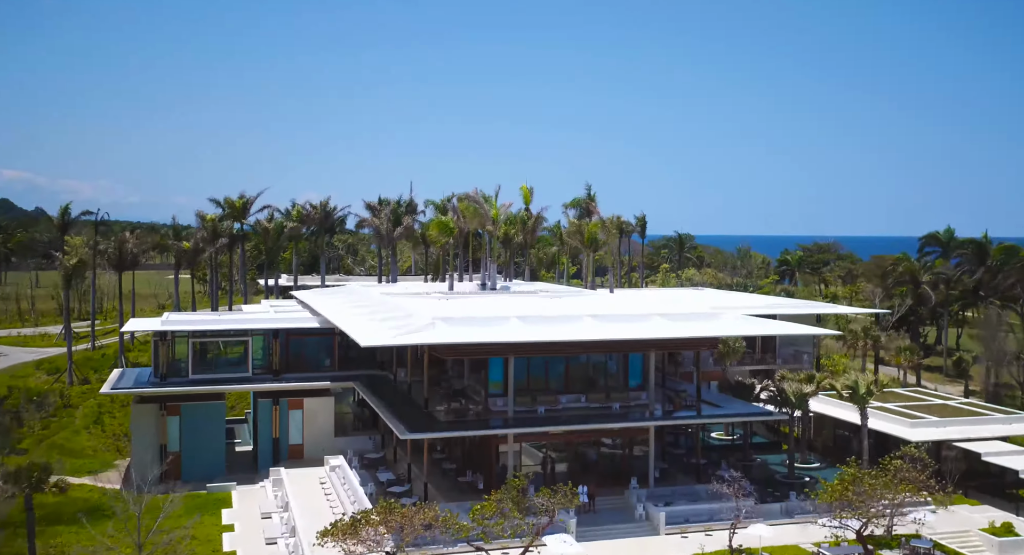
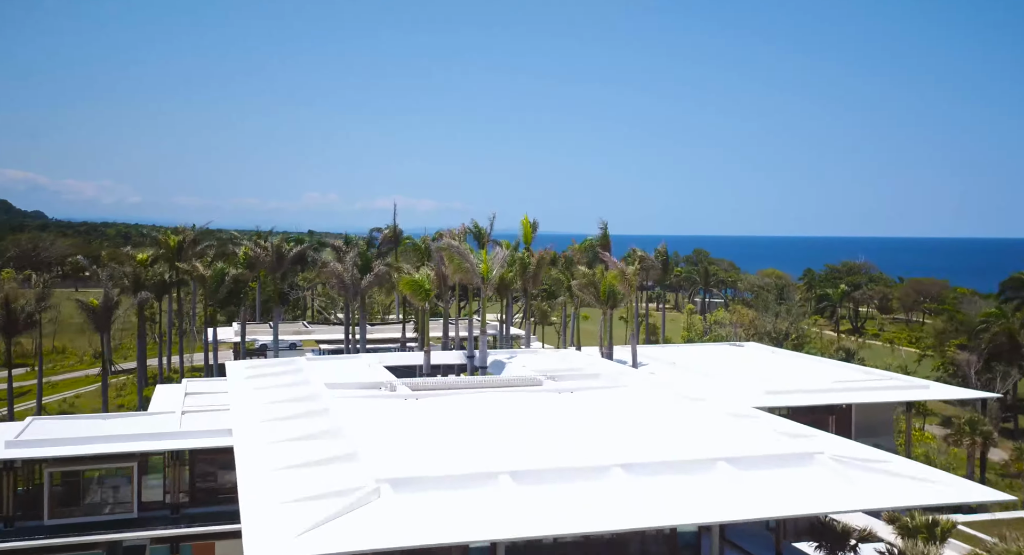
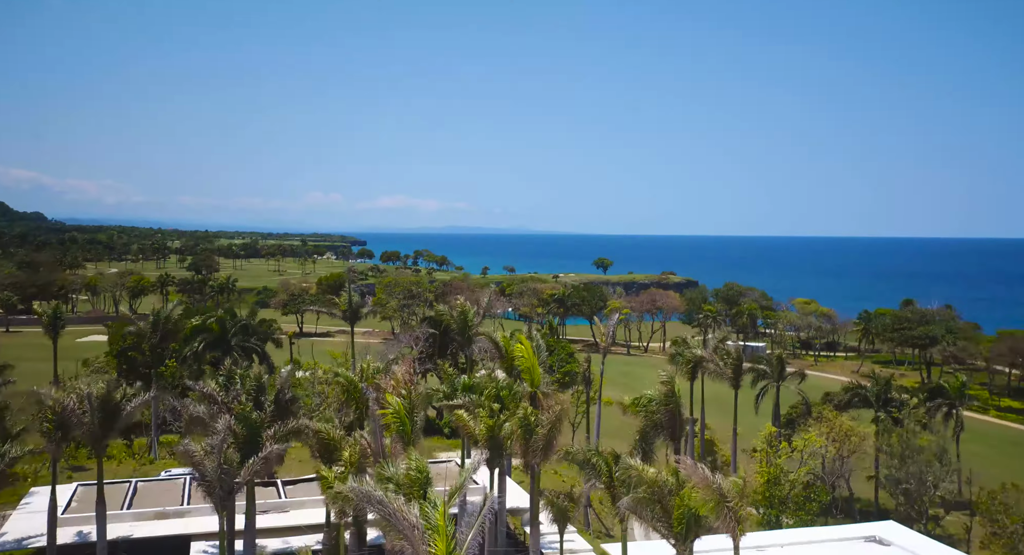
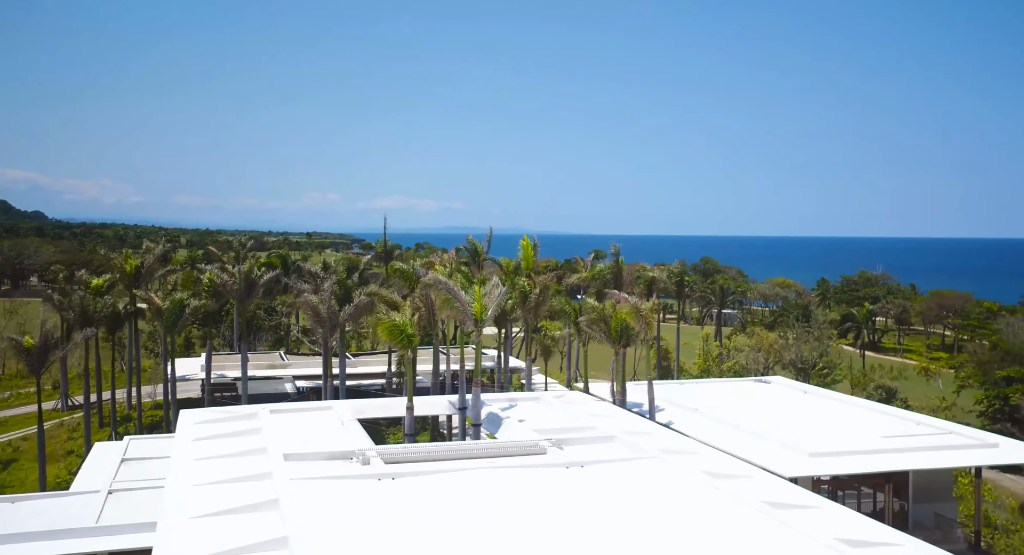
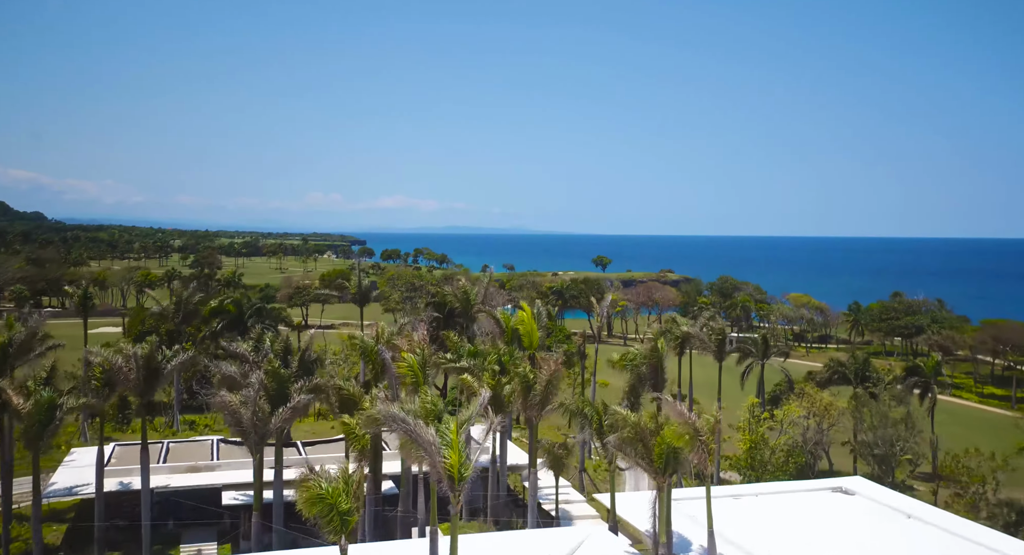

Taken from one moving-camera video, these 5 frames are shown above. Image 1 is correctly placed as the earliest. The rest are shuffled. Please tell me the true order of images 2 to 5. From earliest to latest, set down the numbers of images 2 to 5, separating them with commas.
2, 4, 5, 3
